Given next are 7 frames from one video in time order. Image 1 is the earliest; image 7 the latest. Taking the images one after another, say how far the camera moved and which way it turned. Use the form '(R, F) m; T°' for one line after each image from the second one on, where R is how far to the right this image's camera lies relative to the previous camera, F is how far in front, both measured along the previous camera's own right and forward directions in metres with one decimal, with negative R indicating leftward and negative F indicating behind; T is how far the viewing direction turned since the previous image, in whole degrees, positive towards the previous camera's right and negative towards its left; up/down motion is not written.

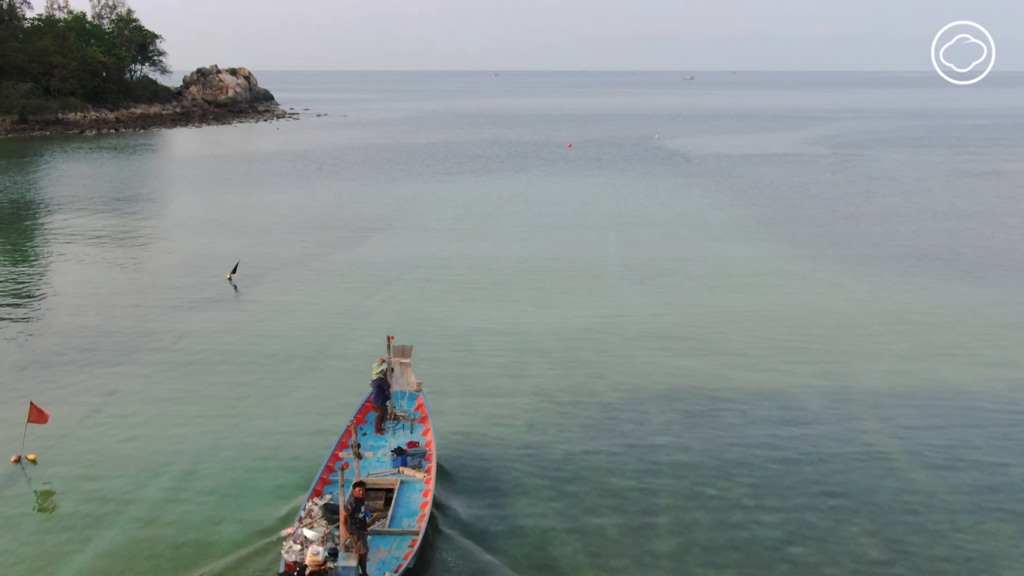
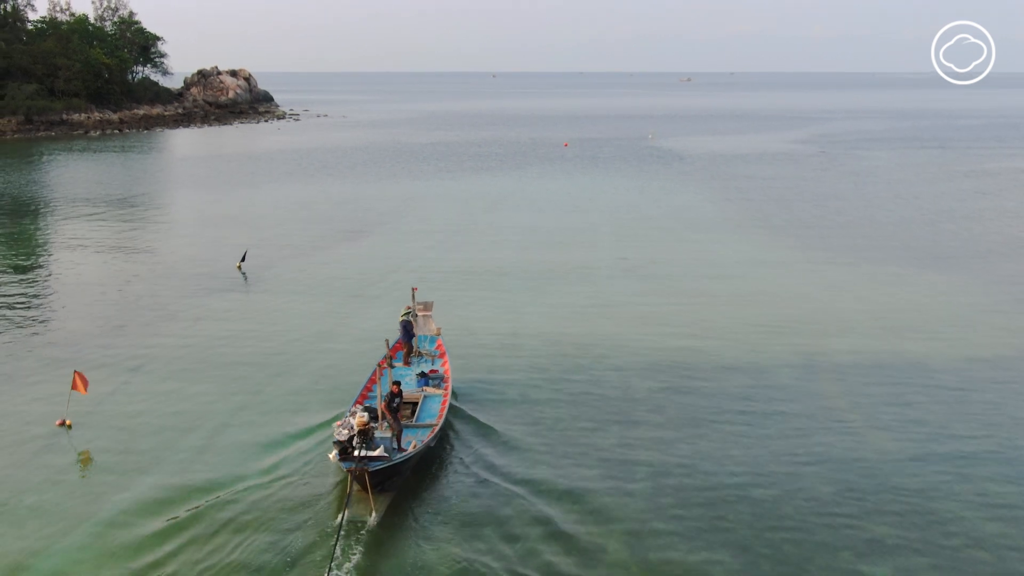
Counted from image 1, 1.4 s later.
(0.0, -1.7) m; 0°
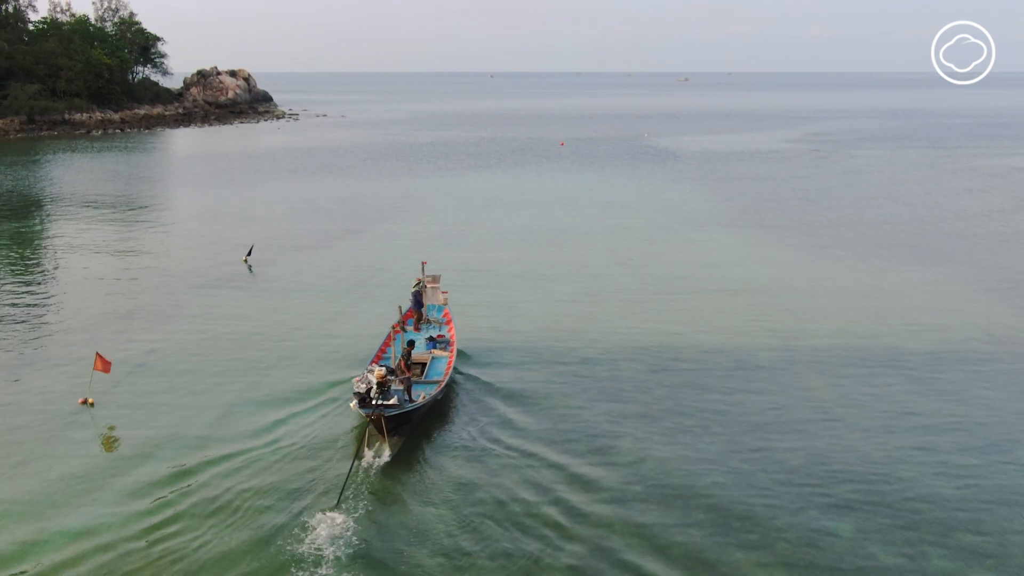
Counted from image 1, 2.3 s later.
(+0.1, -1.2) m; 0°
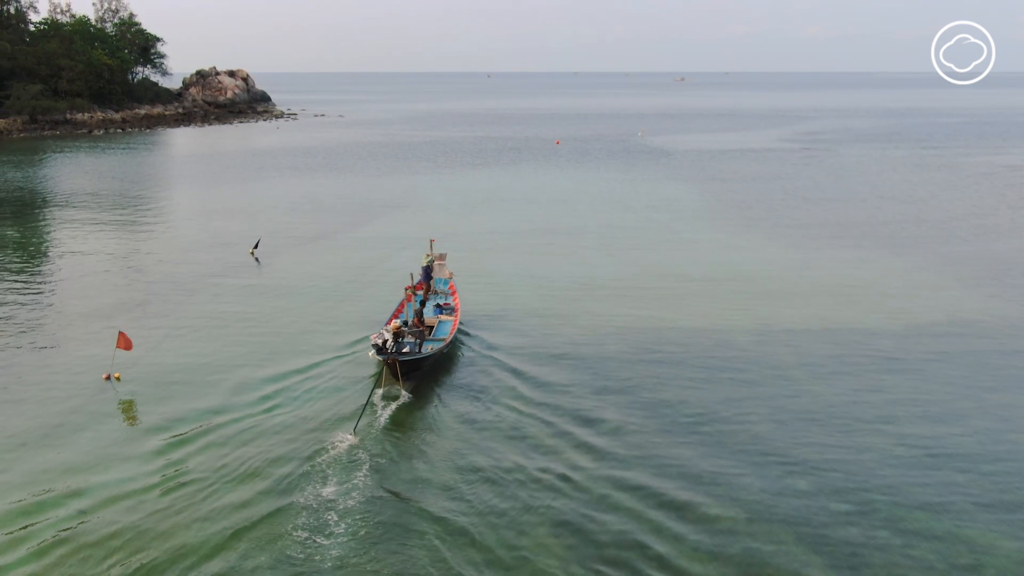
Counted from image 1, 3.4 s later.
(0.0, -1.5) m; 0°
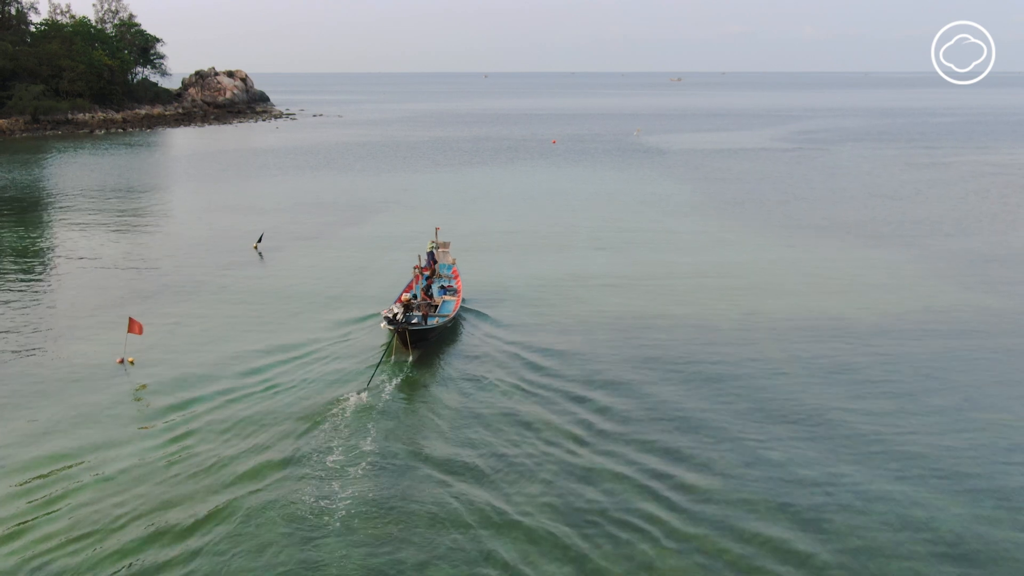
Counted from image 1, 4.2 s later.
(+0.1, -1.3) m; 0°
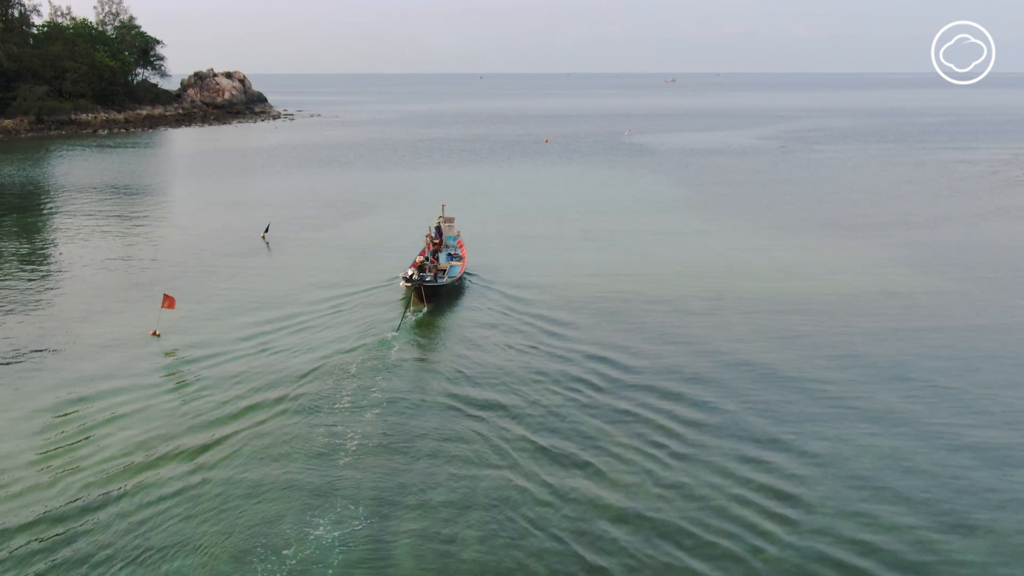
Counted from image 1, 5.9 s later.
(+0.1, -2.4) m; 0°
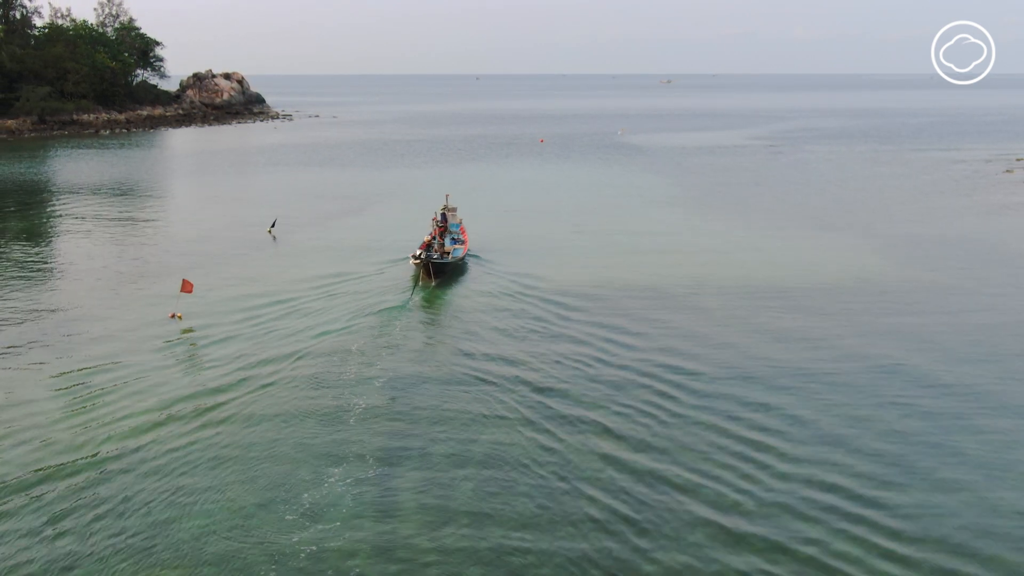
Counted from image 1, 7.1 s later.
(+0.1, -1.8) m; 0°
